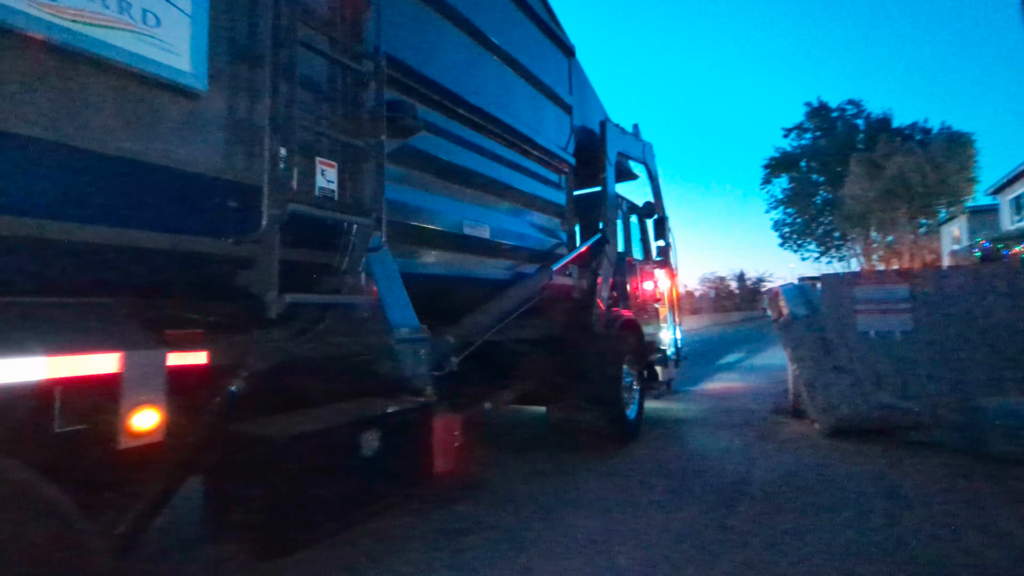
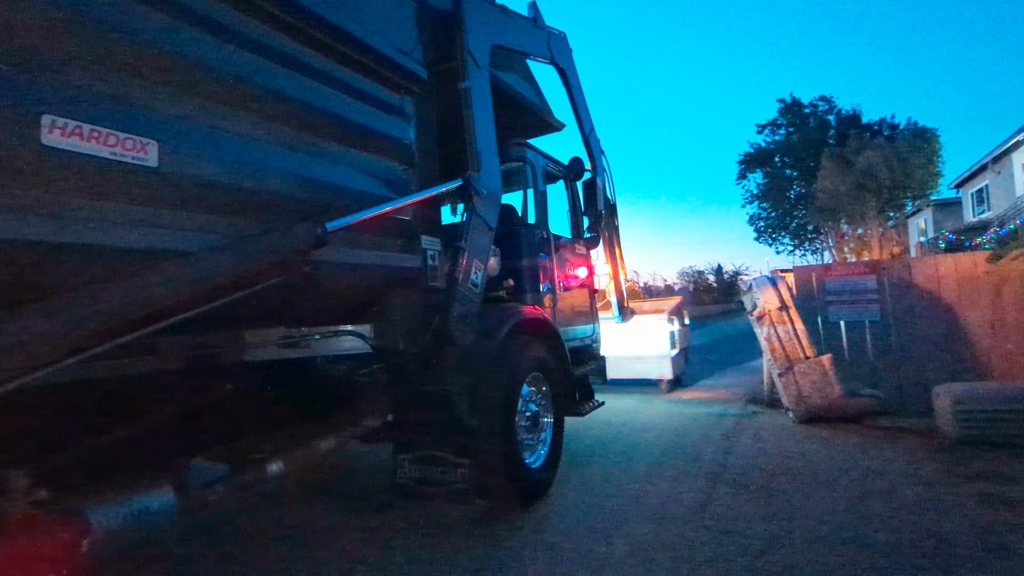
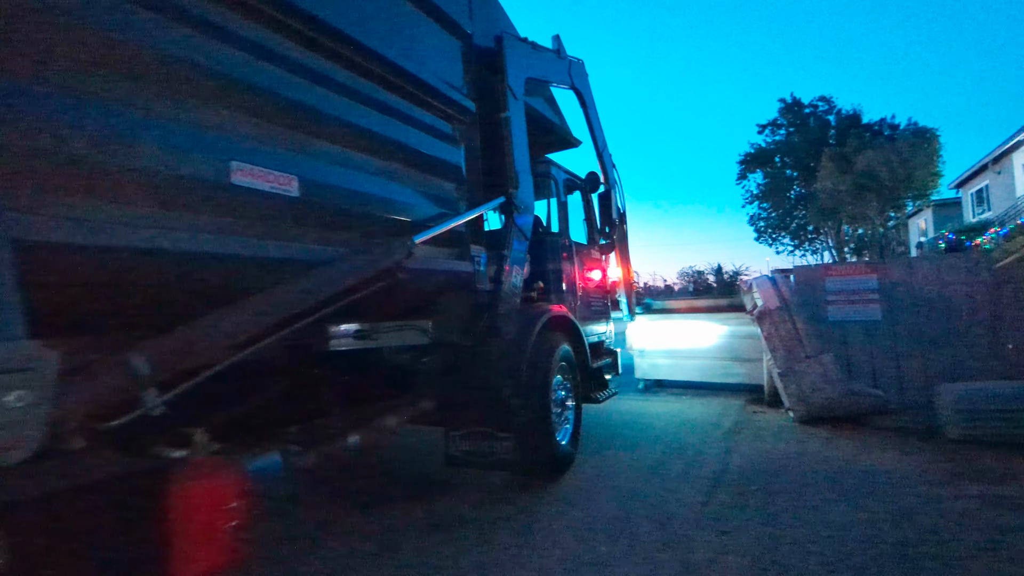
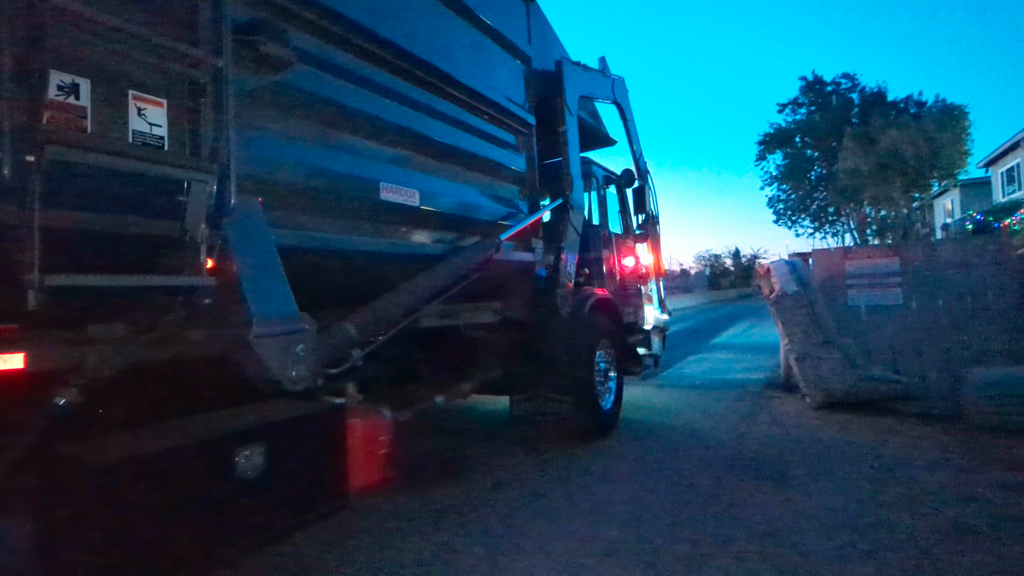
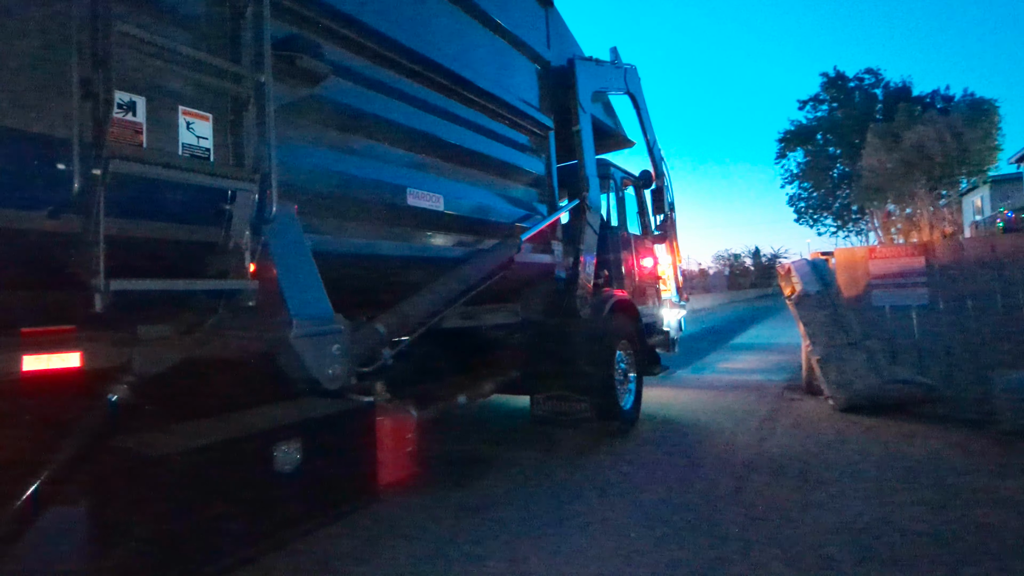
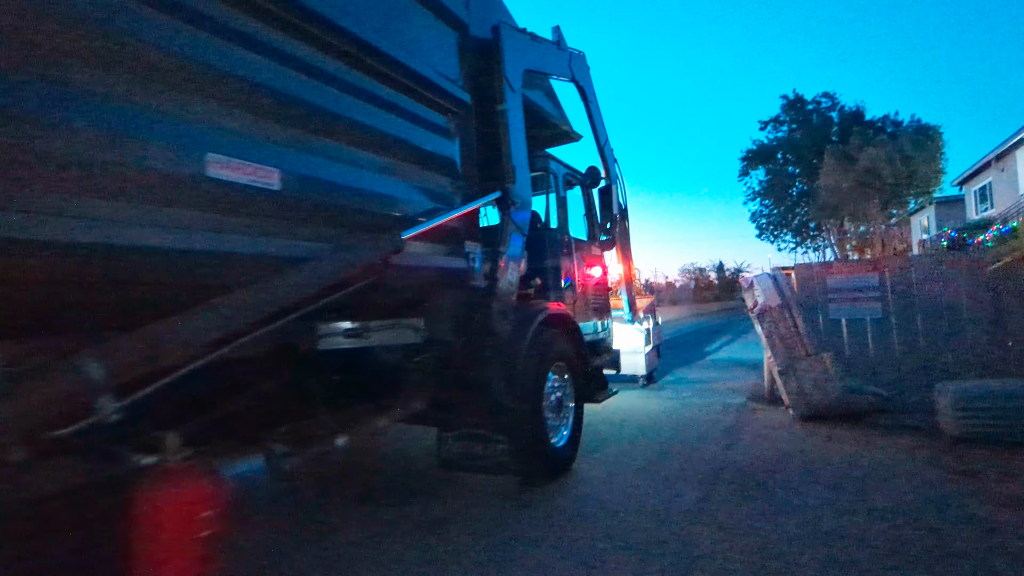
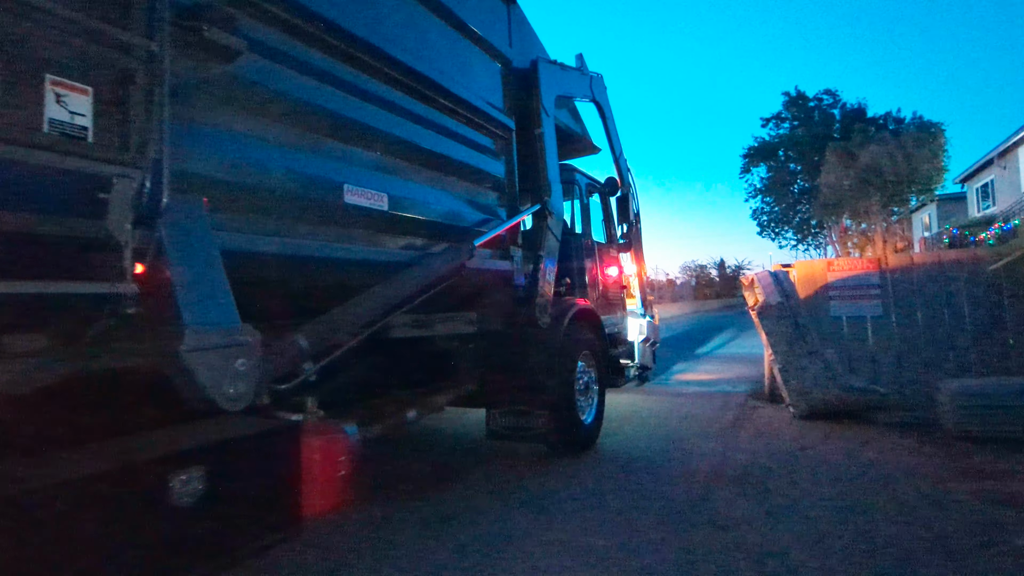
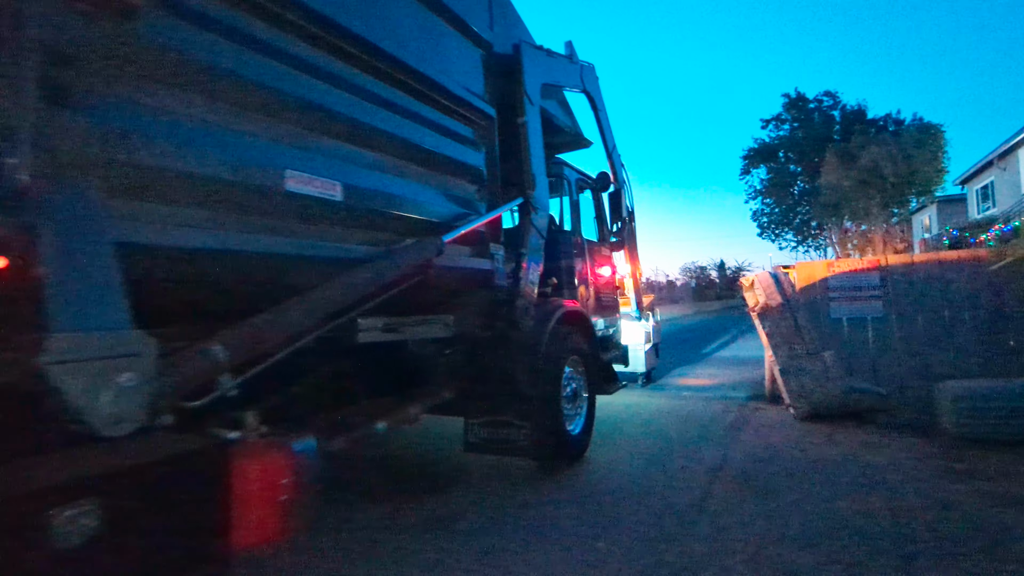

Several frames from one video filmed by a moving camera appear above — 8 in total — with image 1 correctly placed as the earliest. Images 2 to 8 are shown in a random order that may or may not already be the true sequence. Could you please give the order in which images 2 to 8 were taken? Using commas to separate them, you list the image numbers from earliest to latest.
5, 4, 7, 8, 6, 2, 3
